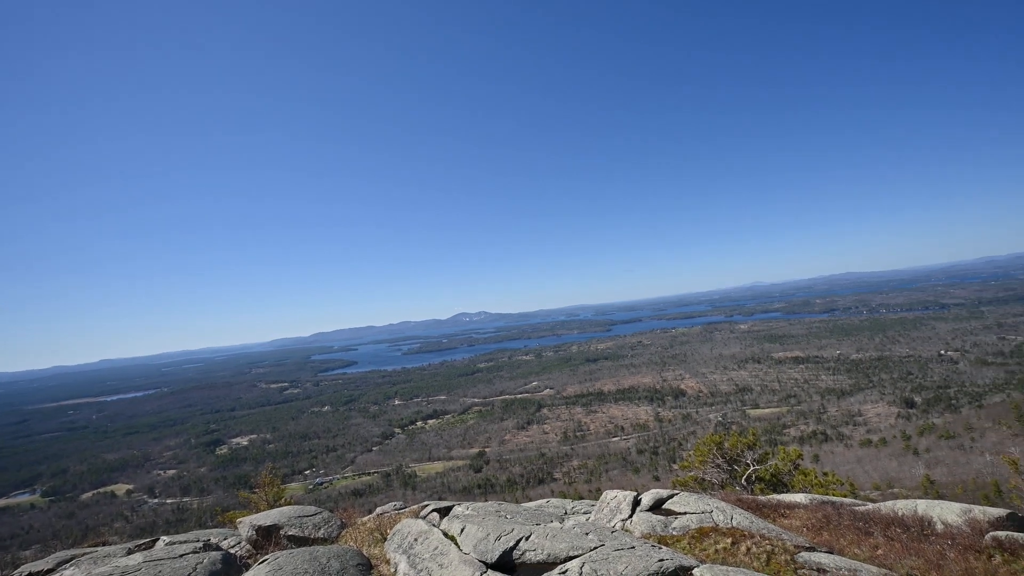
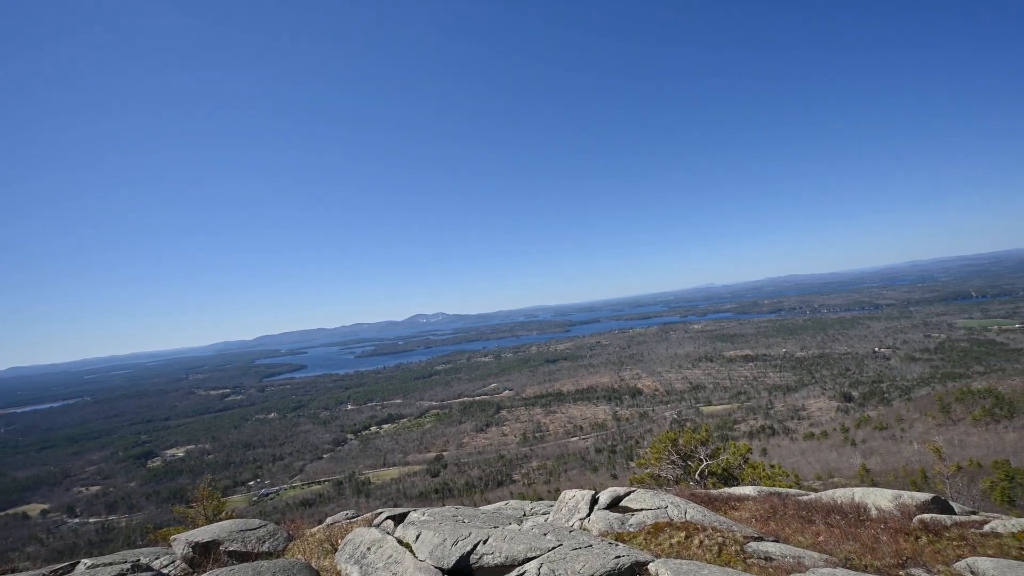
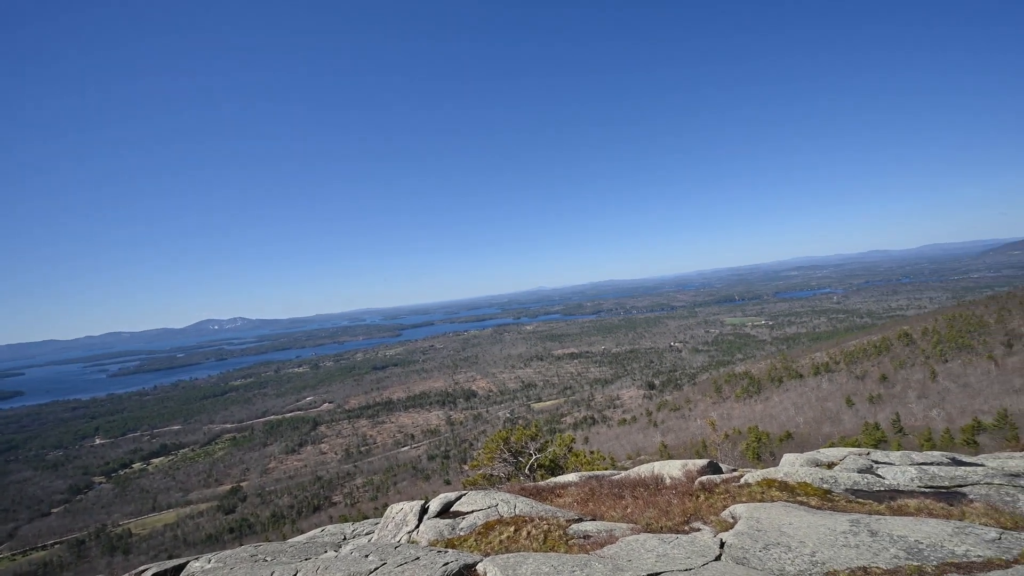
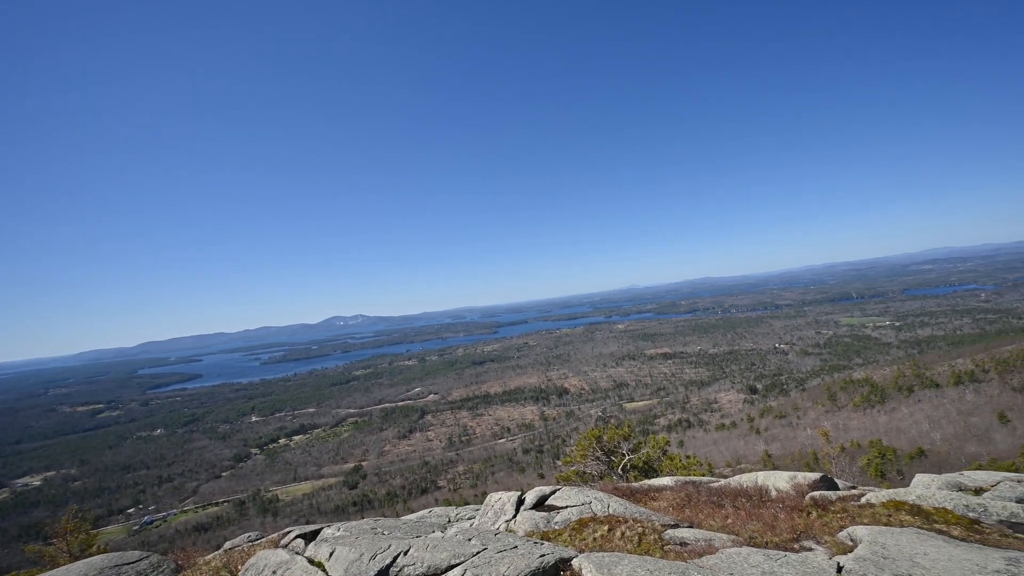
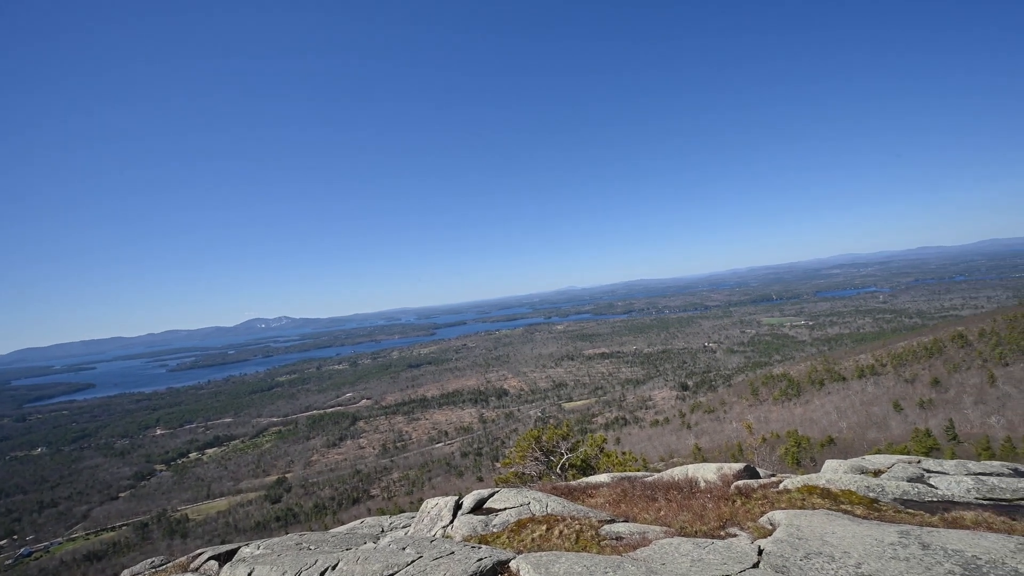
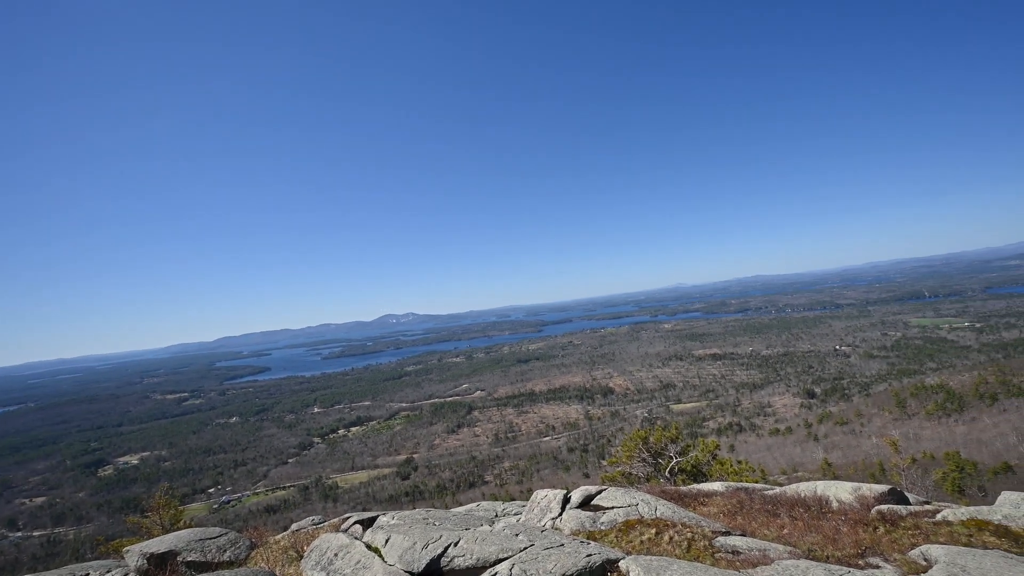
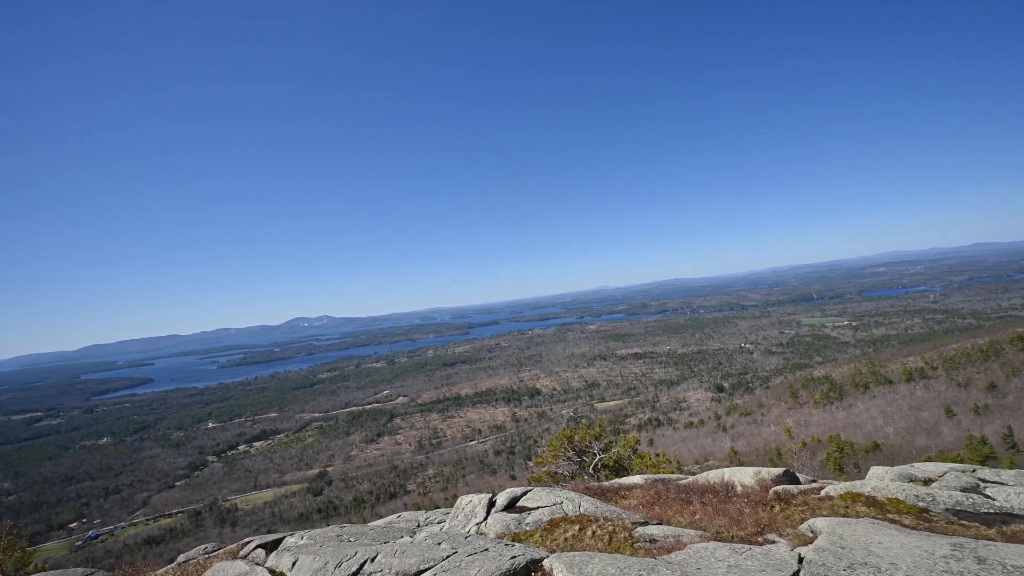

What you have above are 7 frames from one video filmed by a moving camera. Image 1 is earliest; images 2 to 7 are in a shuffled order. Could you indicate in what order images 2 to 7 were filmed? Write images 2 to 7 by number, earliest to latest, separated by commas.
2, 6, 4, 7, 5, 3
